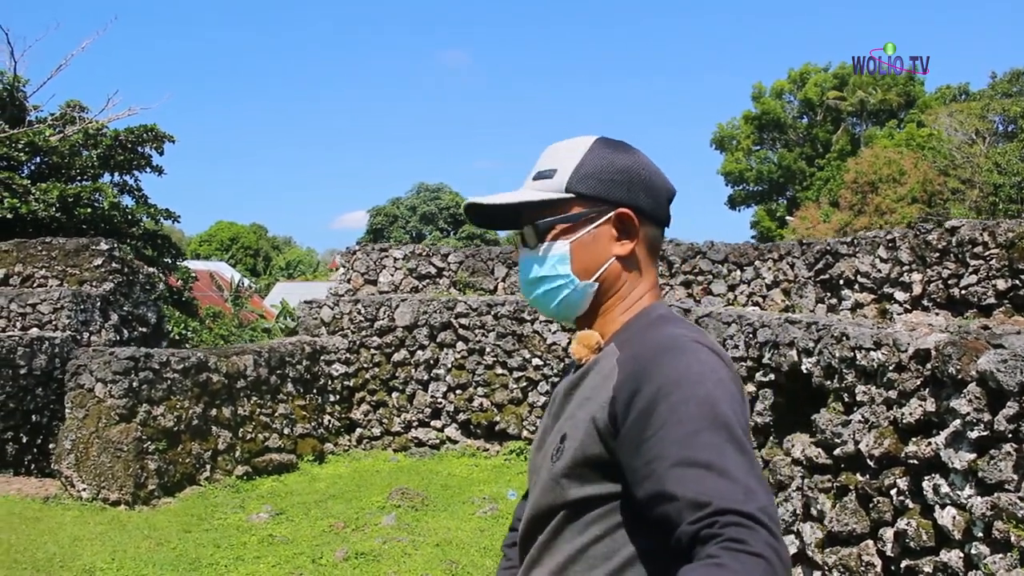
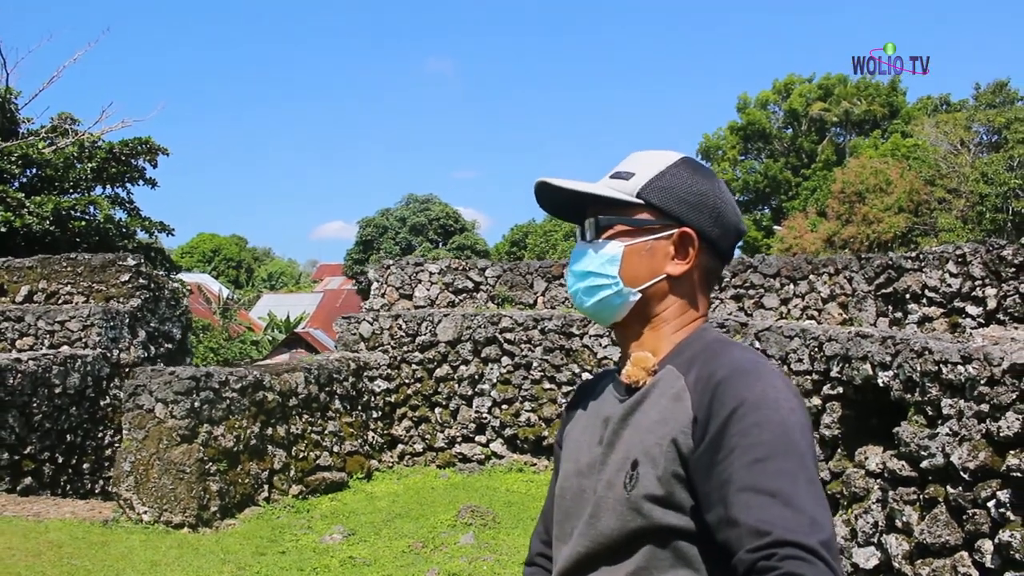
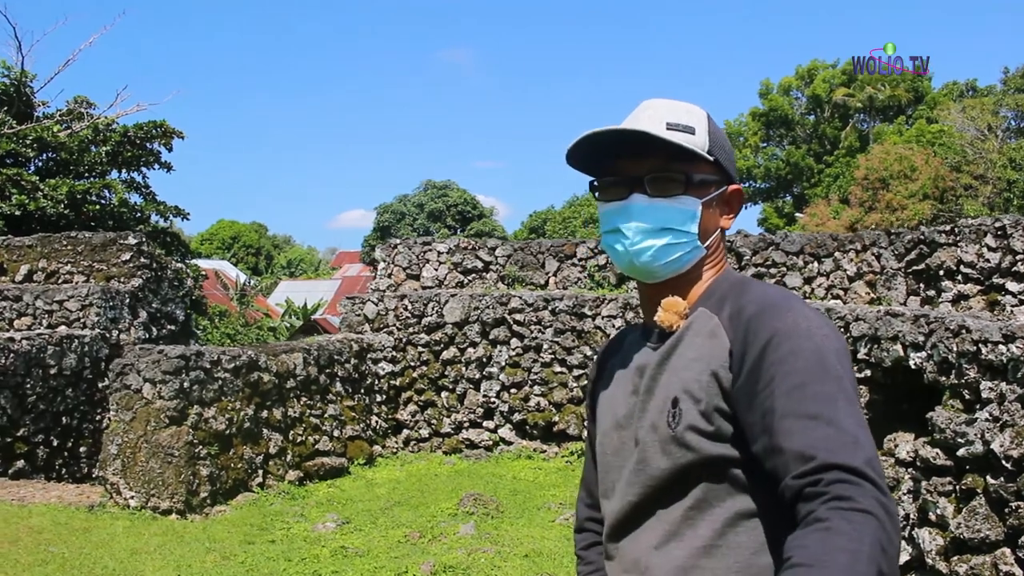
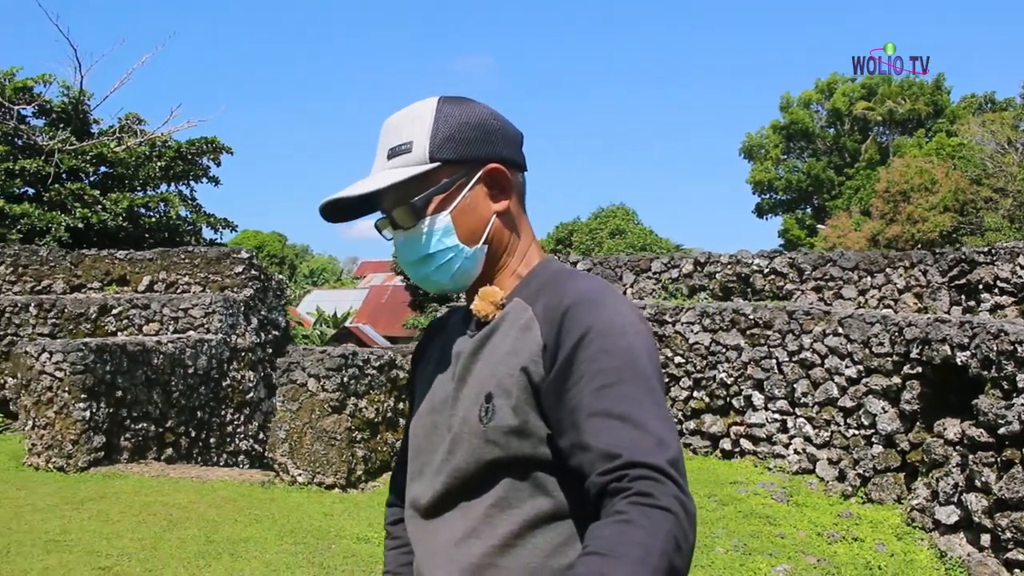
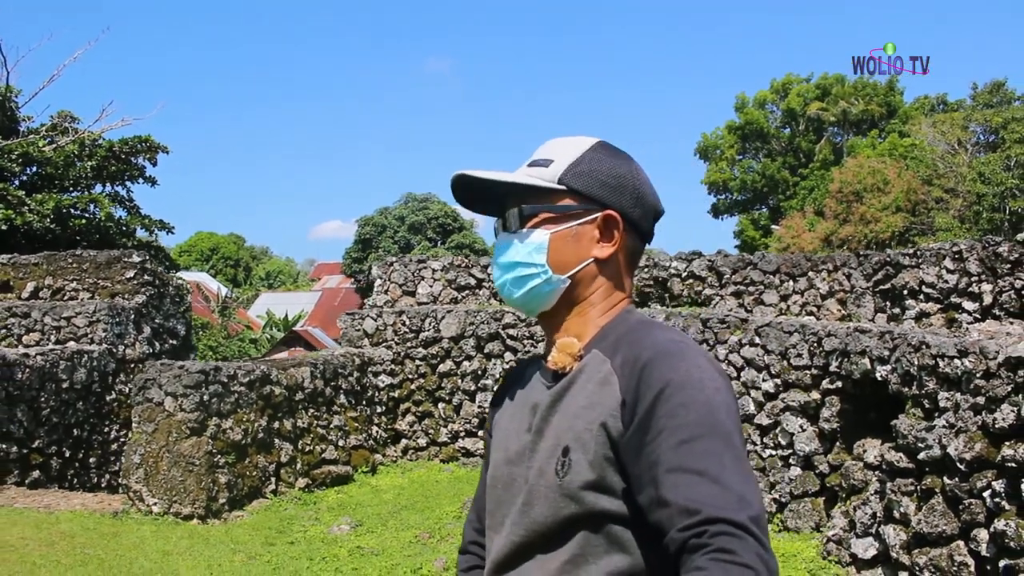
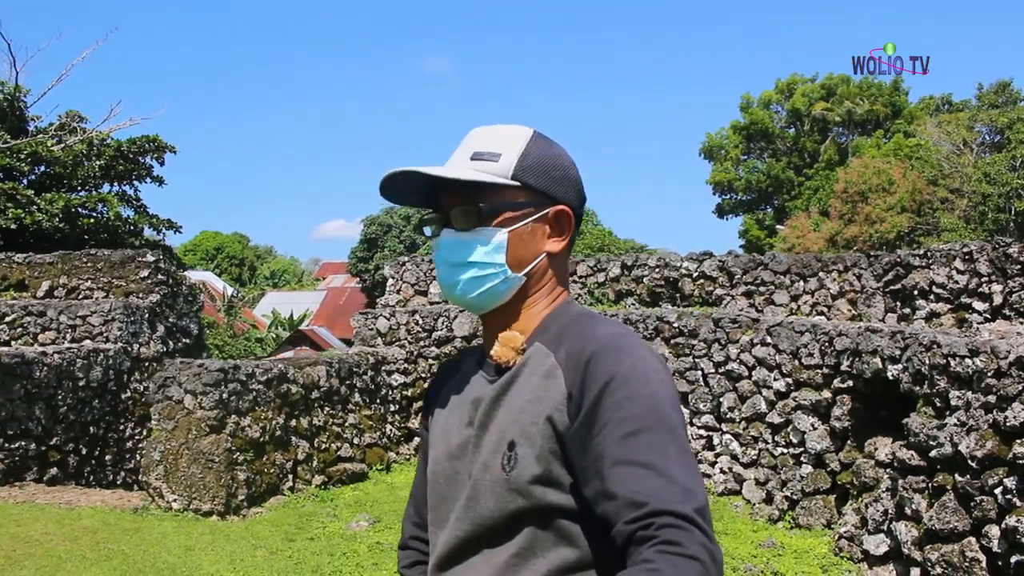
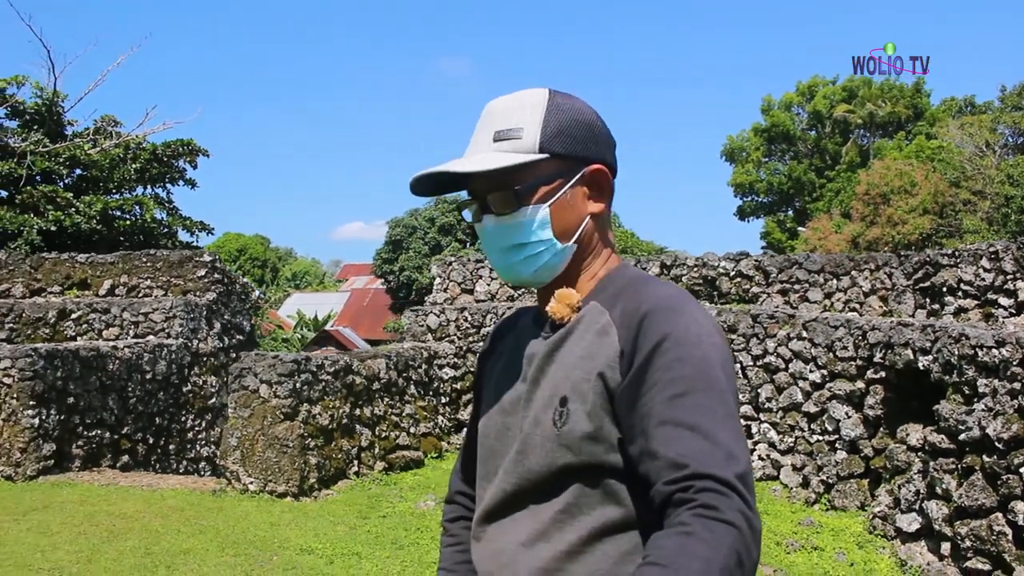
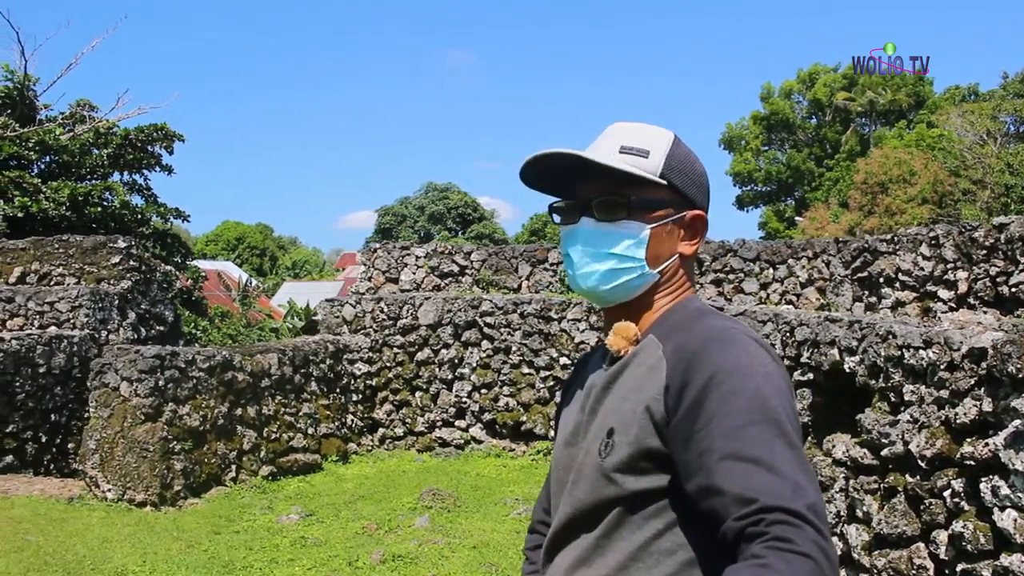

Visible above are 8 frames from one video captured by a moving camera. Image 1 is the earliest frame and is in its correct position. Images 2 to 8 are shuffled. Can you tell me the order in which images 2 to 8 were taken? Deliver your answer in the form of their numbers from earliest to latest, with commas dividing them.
8, 3, 2, 5, 6, 7, 4
